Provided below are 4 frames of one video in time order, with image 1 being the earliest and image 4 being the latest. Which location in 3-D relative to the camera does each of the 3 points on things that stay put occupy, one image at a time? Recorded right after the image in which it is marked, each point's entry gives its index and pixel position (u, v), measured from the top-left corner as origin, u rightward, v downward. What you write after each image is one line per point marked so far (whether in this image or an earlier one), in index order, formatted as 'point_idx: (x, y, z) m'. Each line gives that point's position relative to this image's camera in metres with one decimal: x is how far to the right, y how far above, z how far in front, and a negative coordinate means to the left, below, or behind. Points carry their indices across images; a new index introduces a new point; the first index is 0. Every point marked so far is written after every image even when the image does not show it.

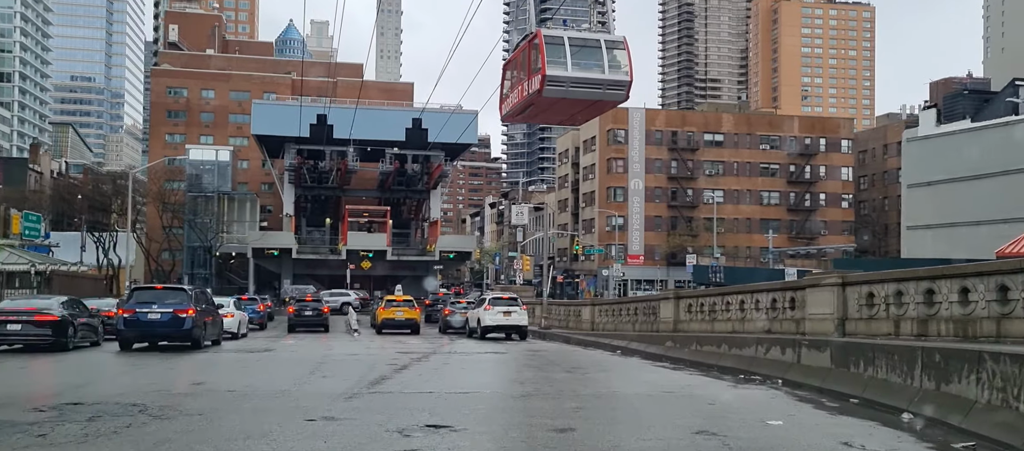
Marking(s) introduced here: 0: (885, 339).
0: (+6.0, -1.8, +13.9) m
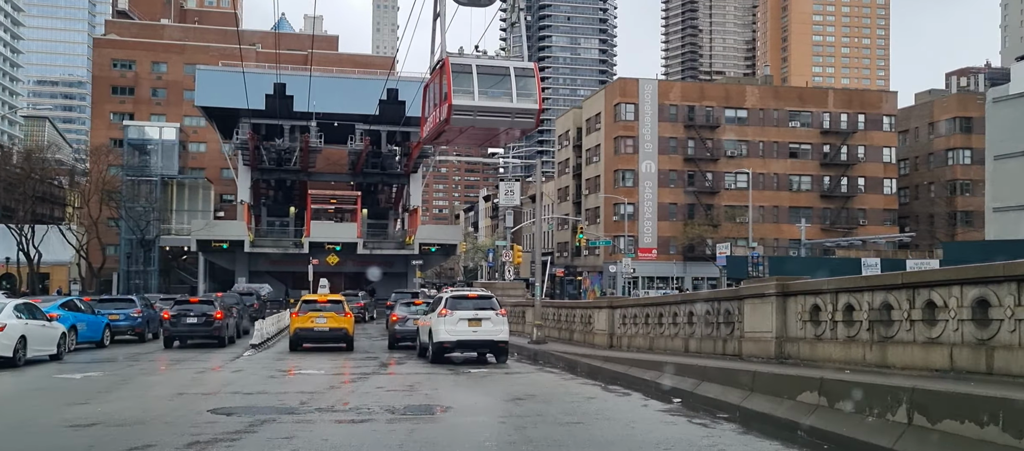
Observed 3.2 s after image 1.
0: (+5.4, -0.9, +3.0) m
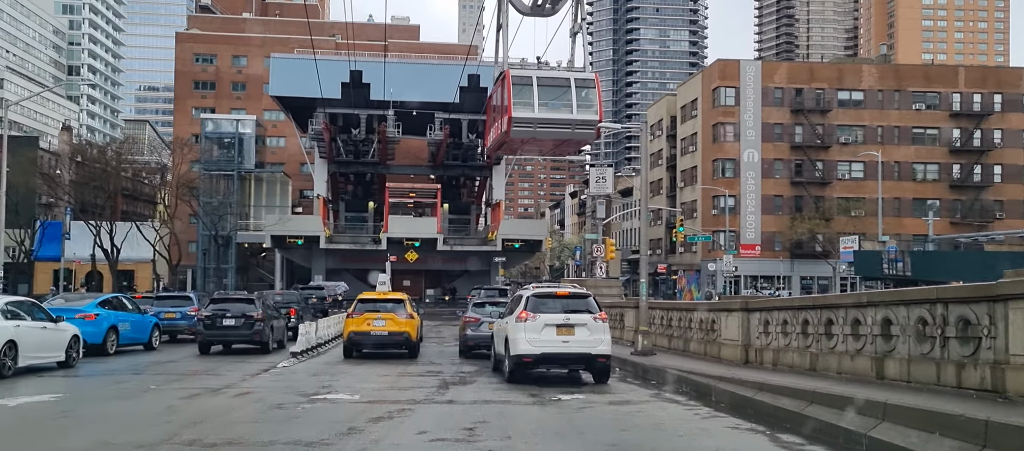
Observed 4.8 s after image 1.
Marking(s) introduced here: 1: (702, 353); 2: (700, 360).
0: (+5.5, -0.4, -2.1) m
1: (+3.8, -2.5, +17.0) m
2: (+3.5, -2.5, +16.3) m
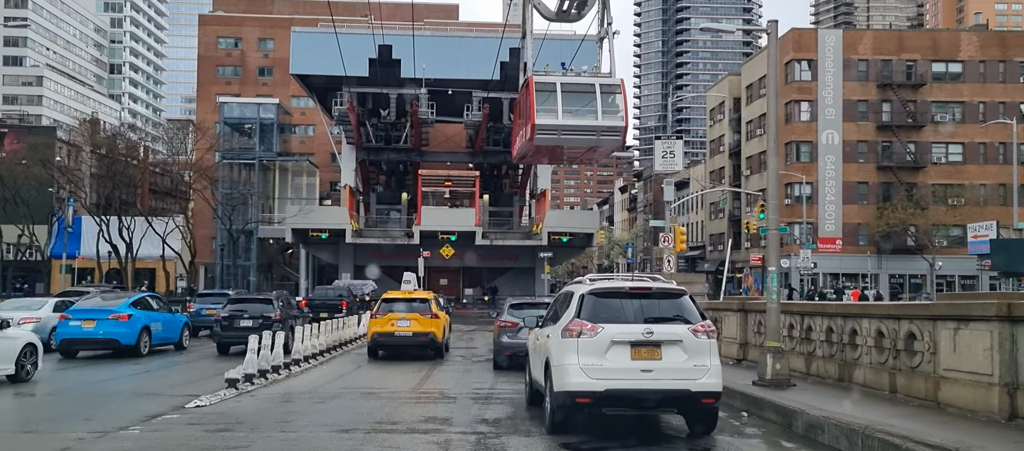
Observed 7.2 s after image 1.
0: (+5.1, +0.2, -8.9) m
1: (+4.4, -1.9, +10.2) m
2: (+4.2, -2.0, +9.6) m
